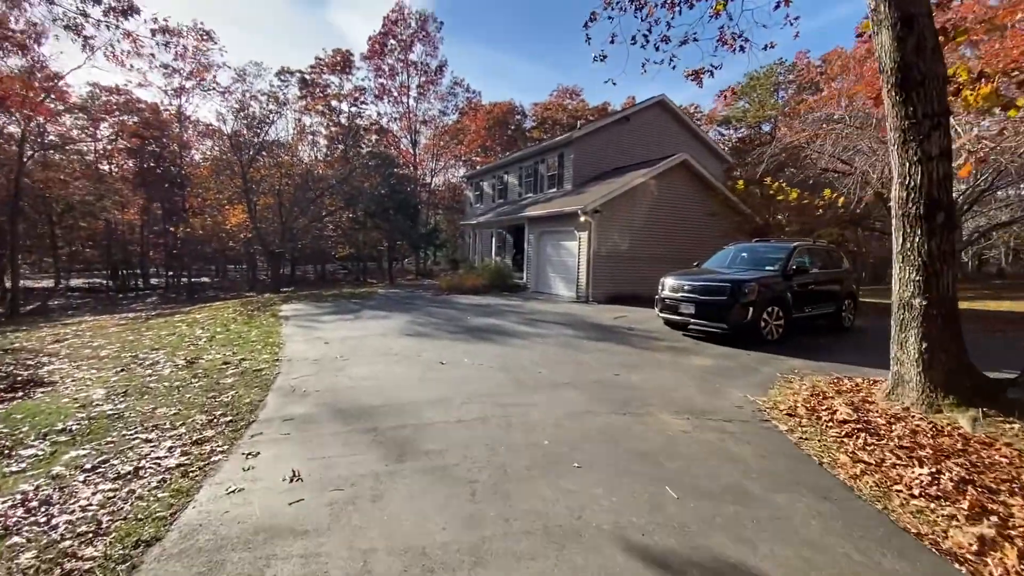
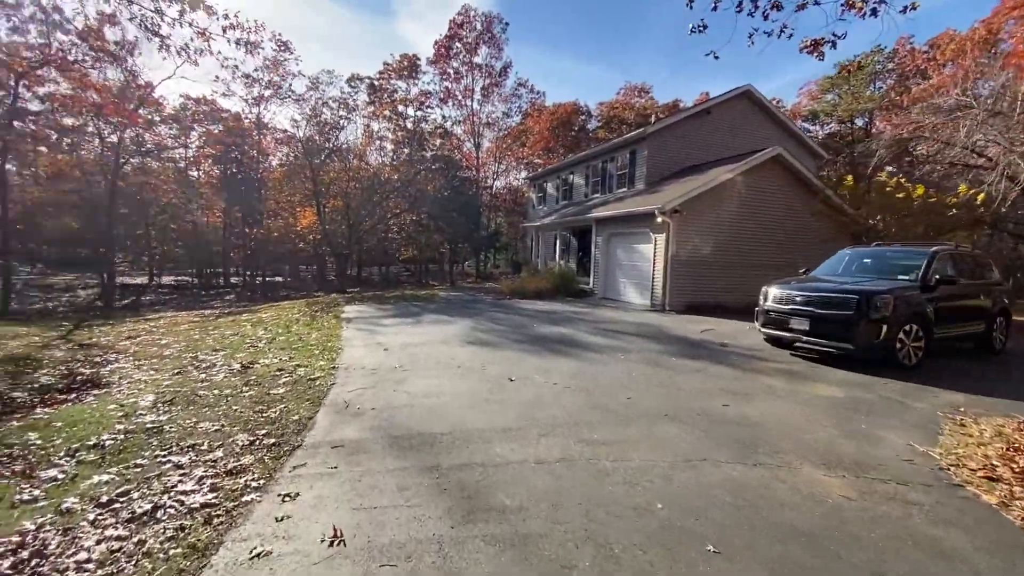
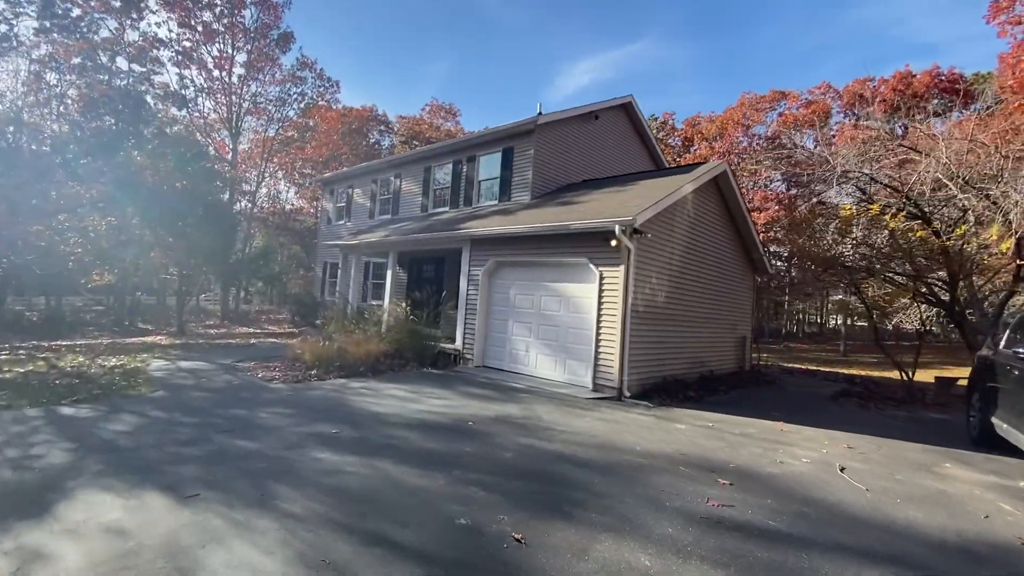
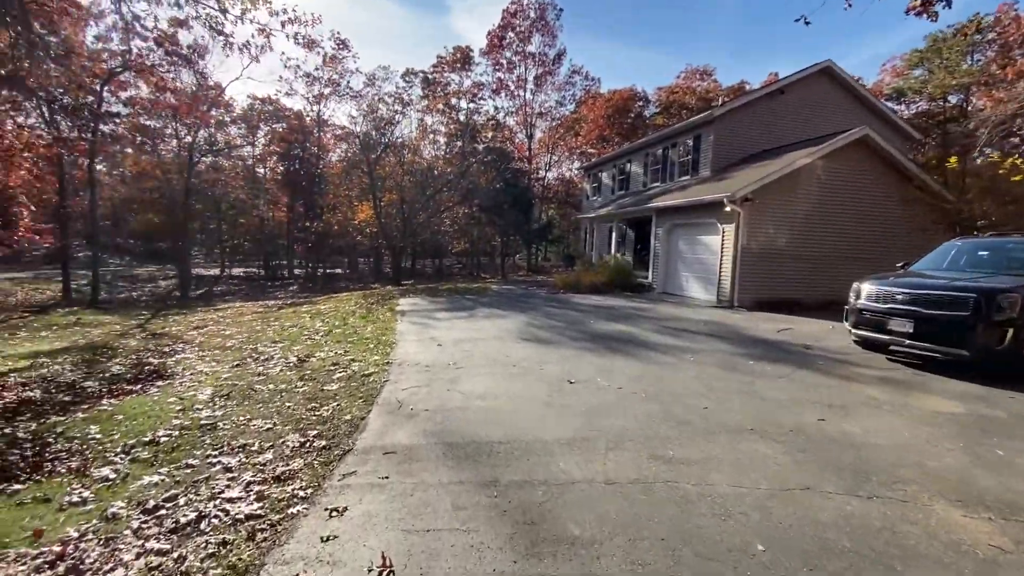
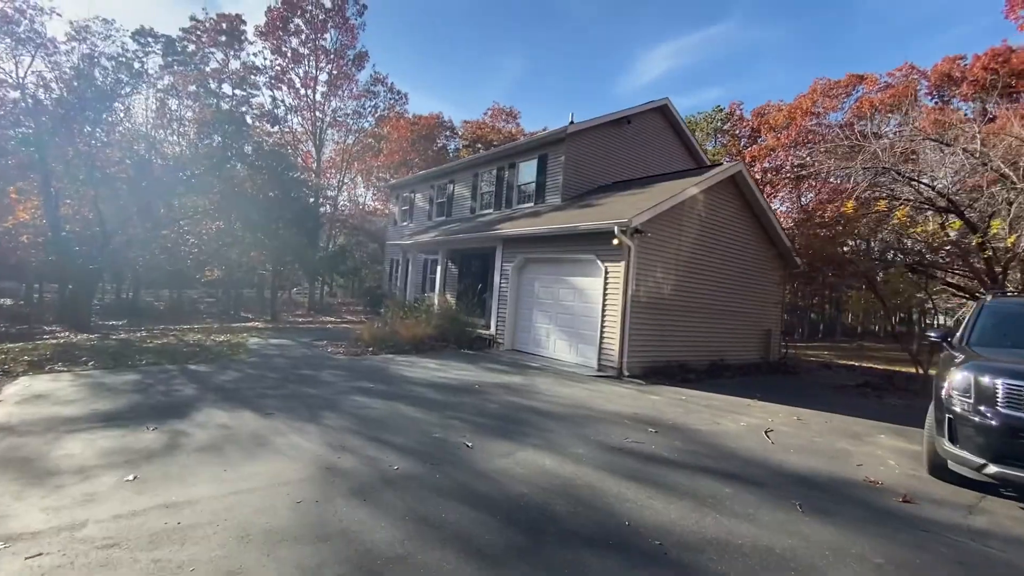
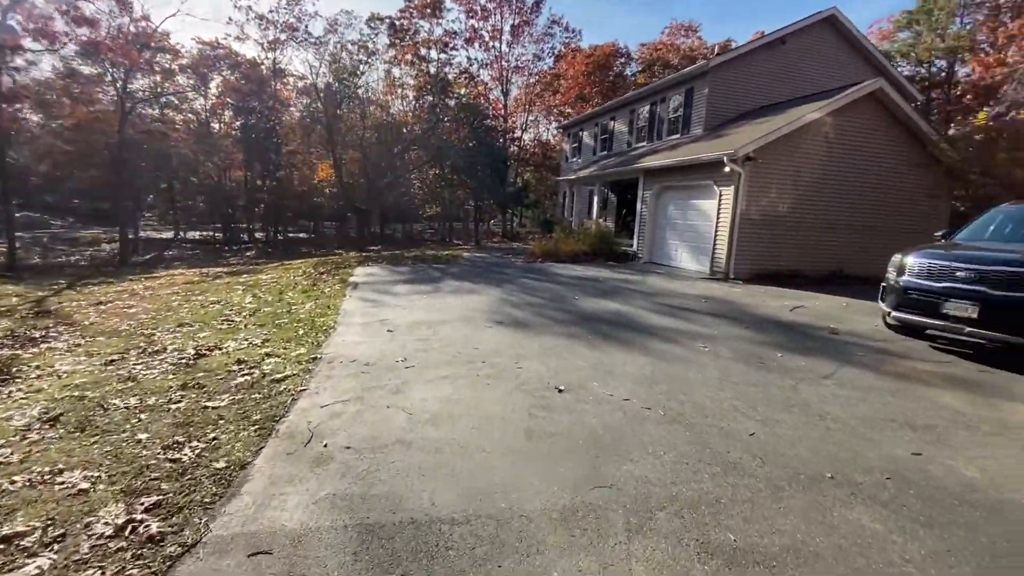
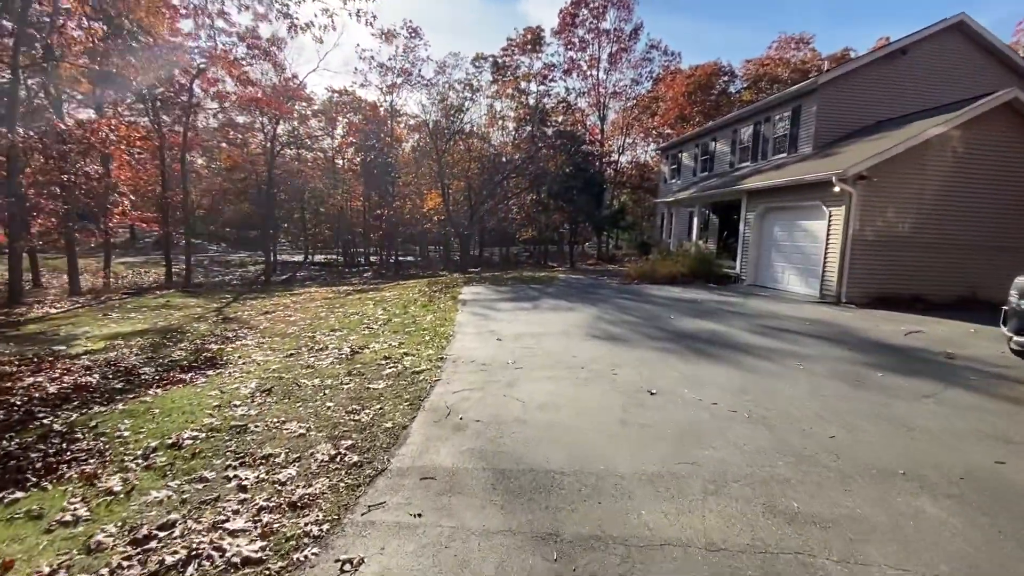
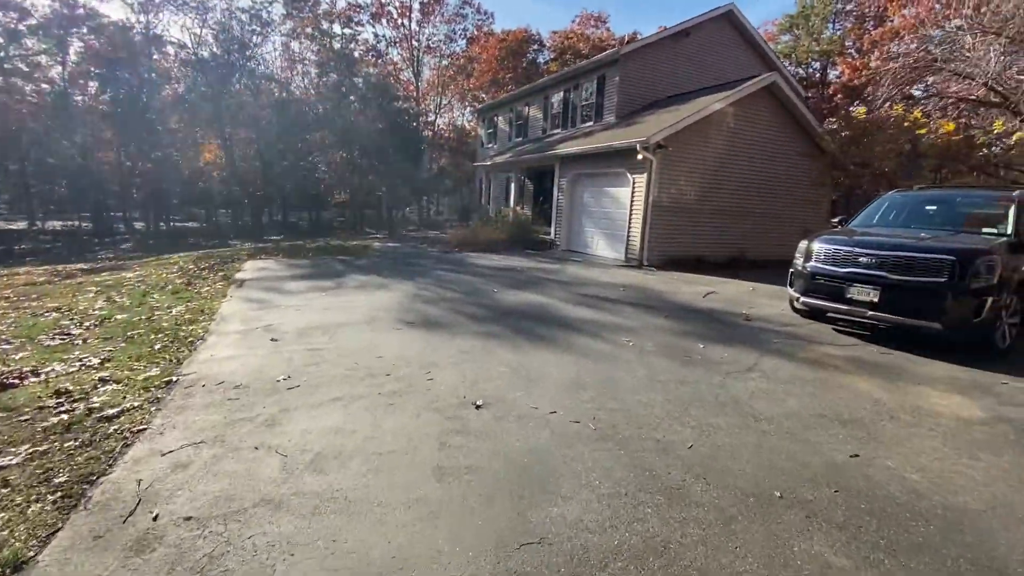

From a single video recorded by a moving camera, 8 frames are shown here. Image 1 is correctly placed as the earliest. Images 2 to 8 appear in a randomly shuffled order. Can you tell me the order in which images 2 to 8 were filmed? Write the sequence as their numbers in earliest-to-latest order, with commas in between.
2, 4, 7, 6, 8, 5, 3
